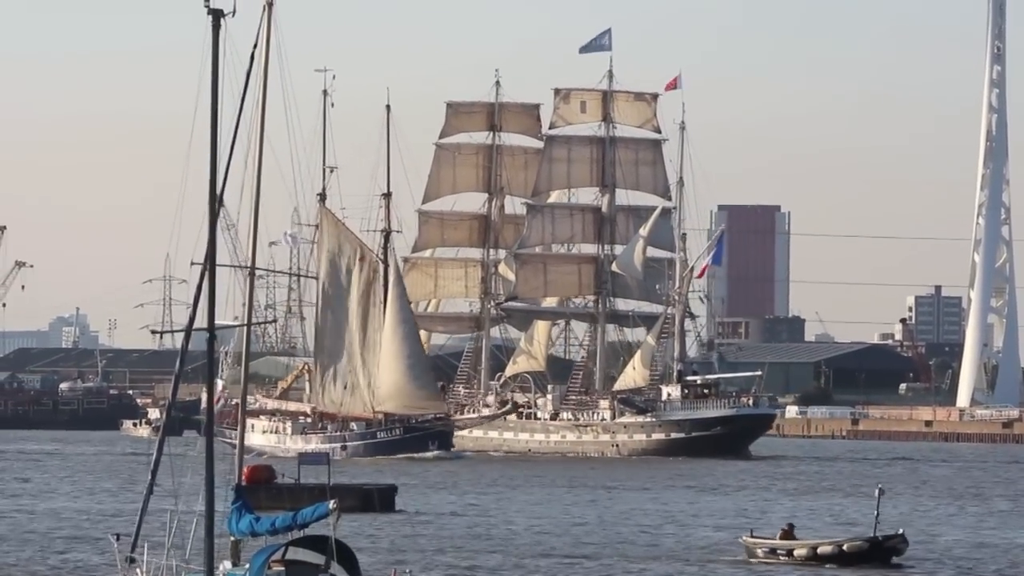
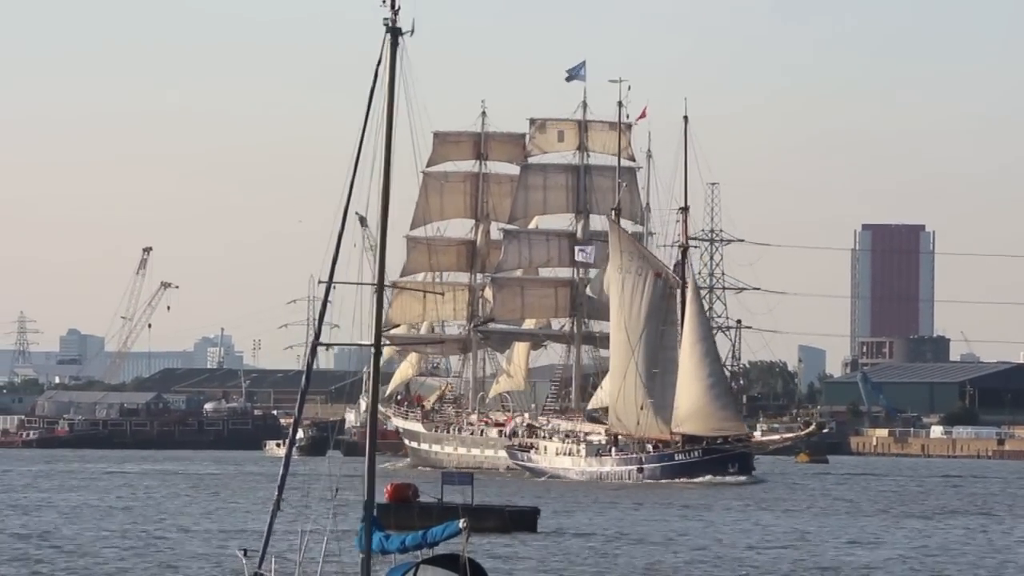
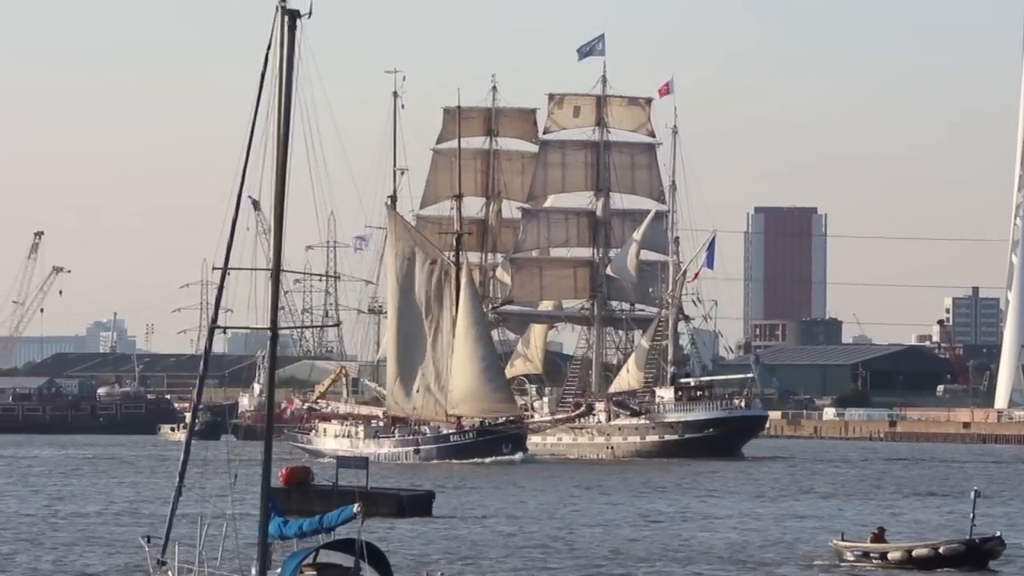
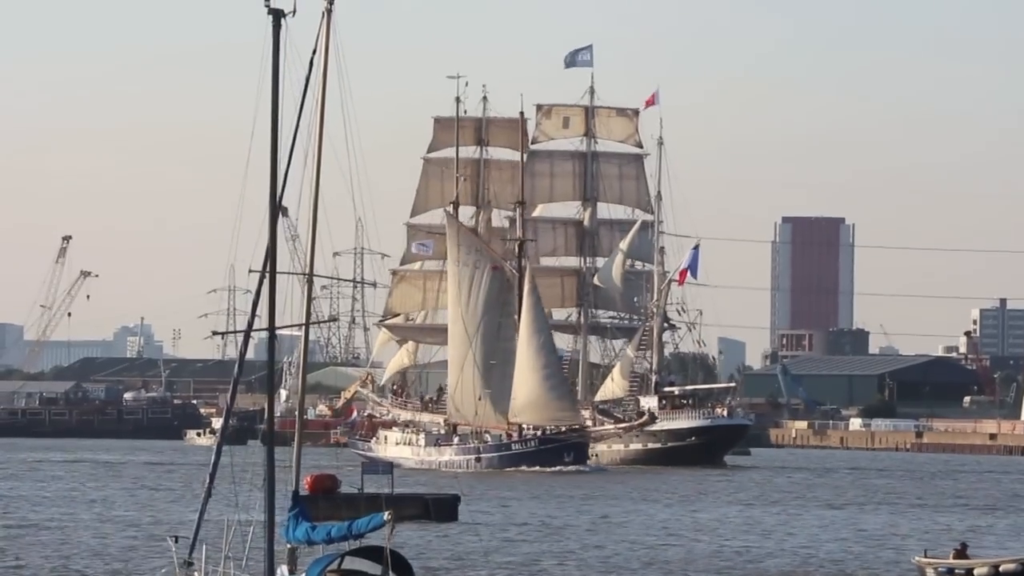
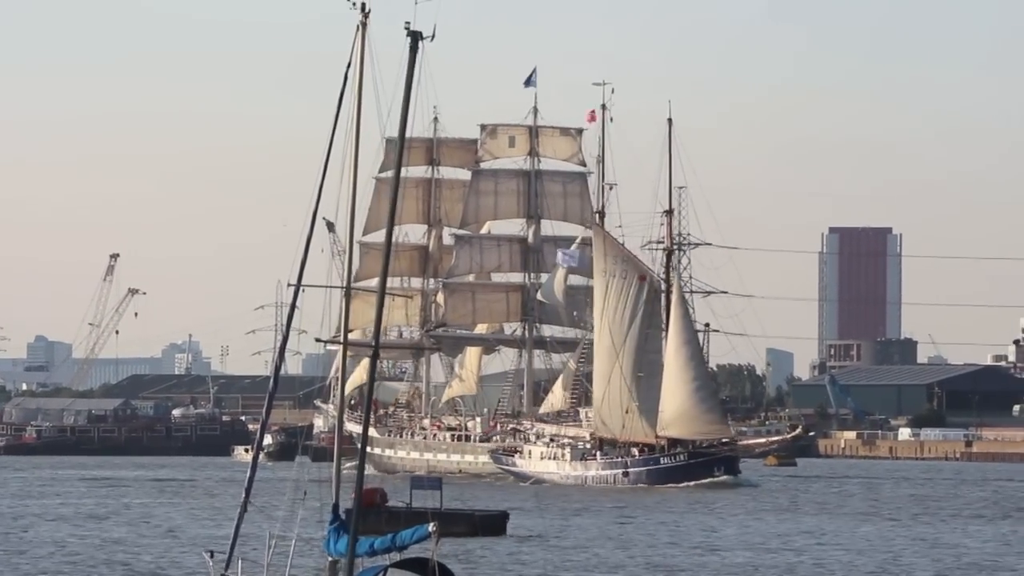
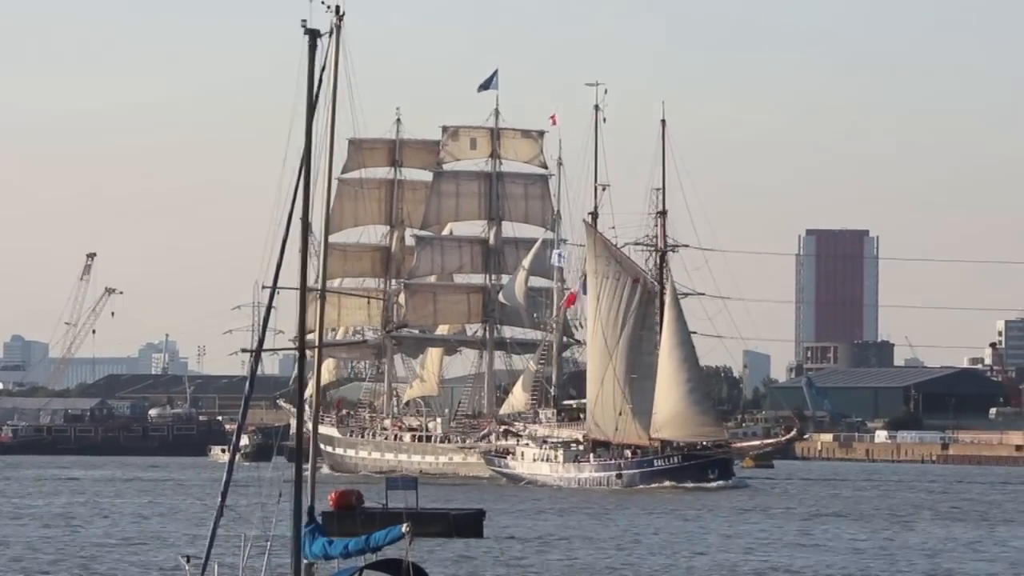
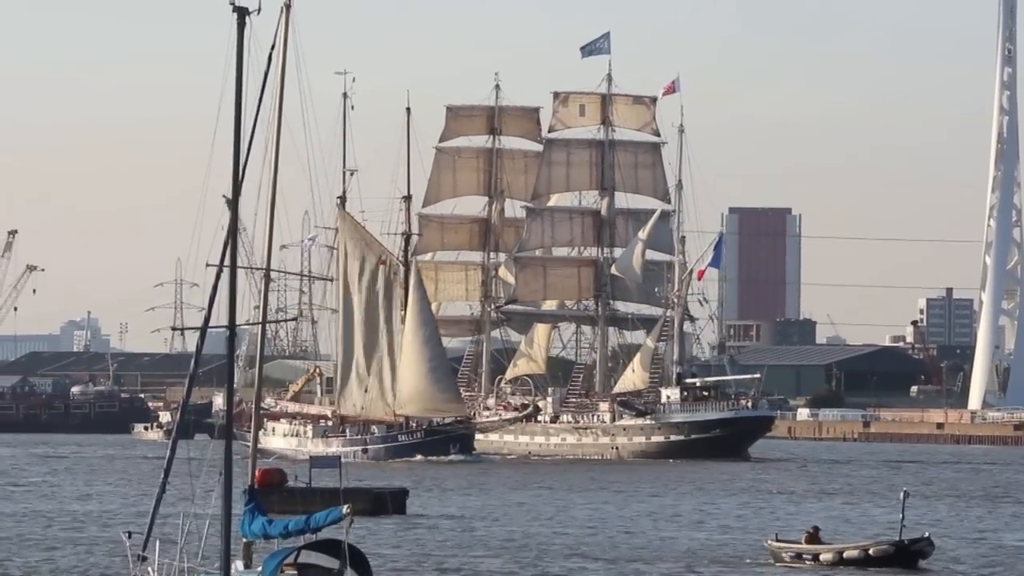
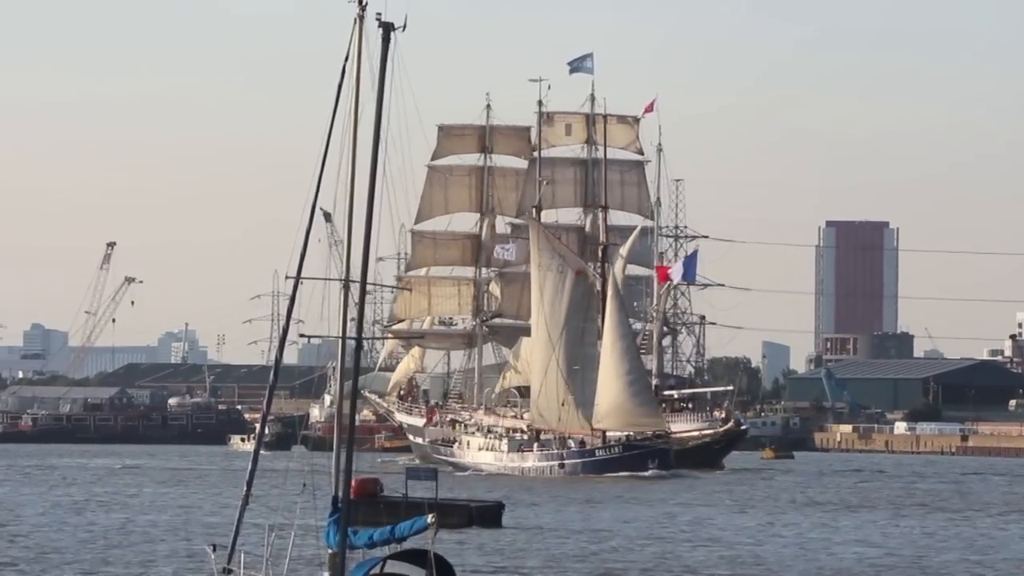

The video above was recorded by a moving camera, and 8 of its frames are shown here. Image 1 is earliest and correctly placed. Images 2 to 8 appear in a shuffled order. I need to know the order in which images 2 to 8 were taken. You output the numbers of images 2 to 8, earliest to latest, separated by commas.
7, 3, 4, 8, 2, 5, 6
